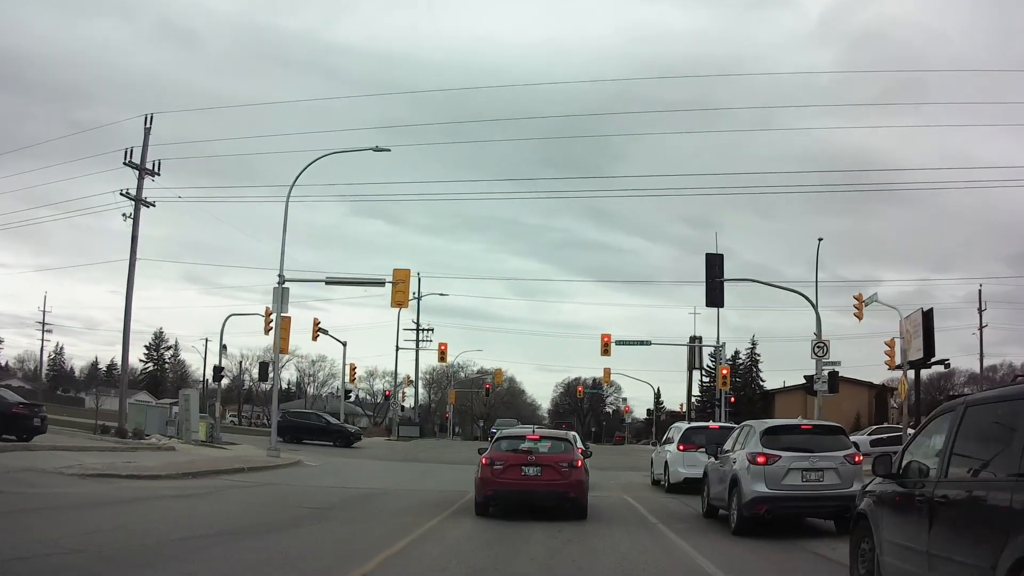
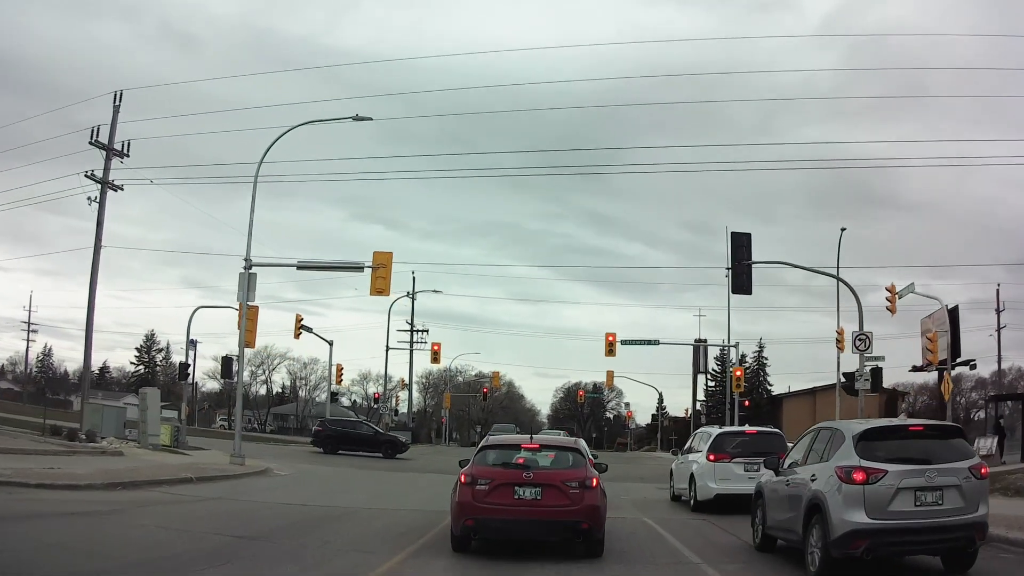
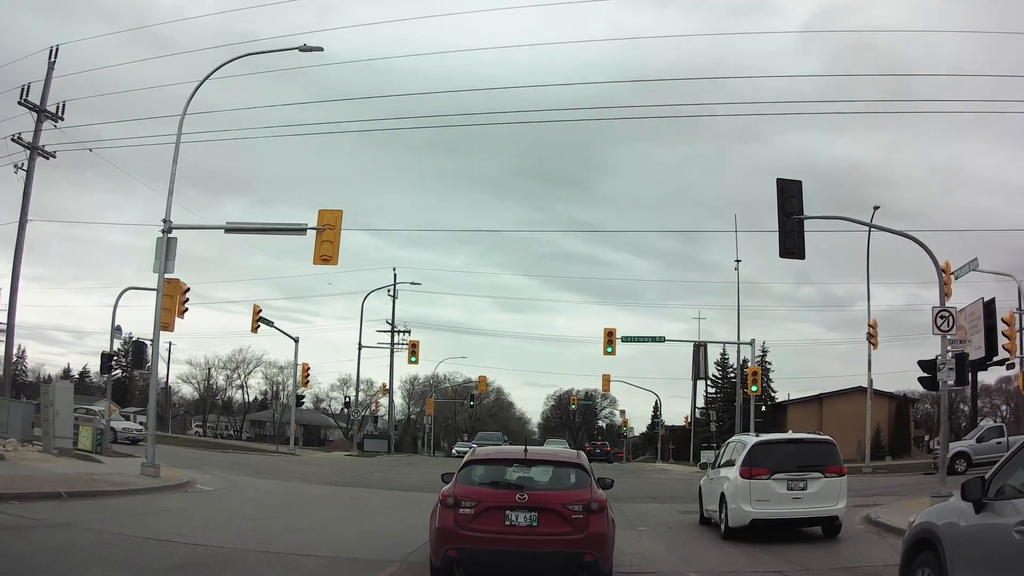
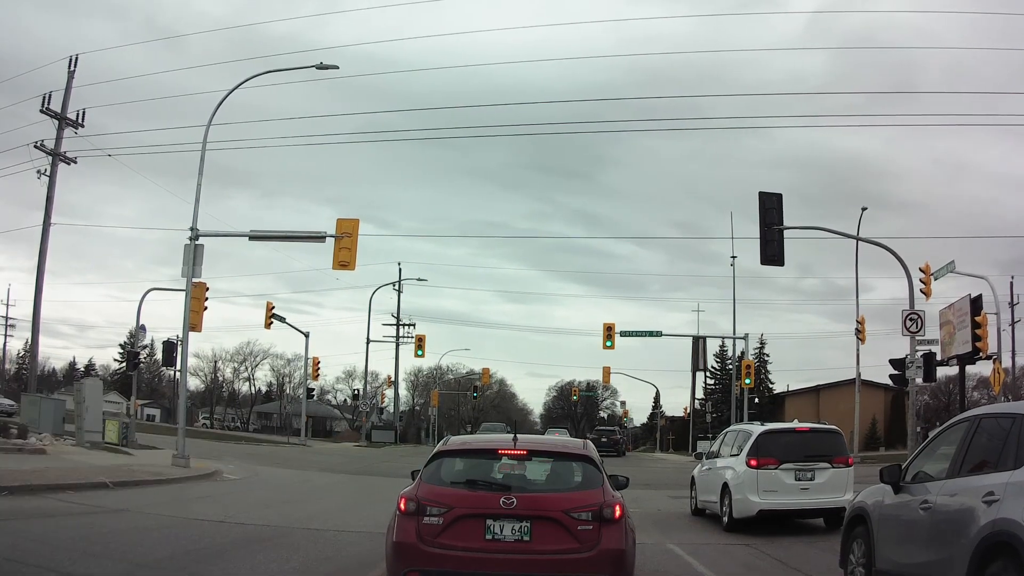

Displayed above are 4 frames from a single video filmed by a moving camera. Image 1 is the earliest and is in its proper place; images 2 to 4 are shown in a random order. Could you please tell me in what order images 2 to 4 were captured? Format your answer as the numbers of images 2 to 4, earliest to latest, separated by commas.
2, 4, 3
